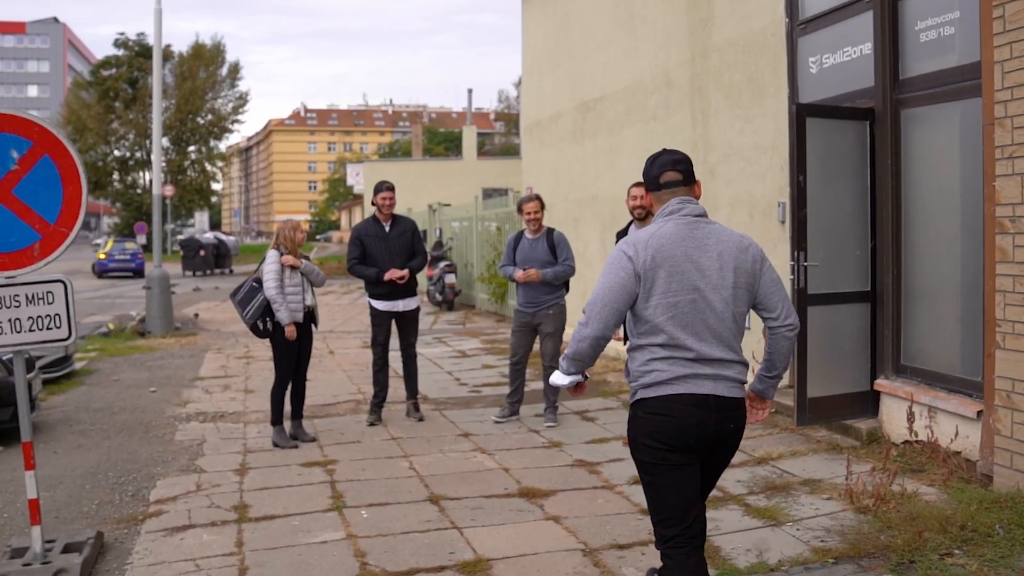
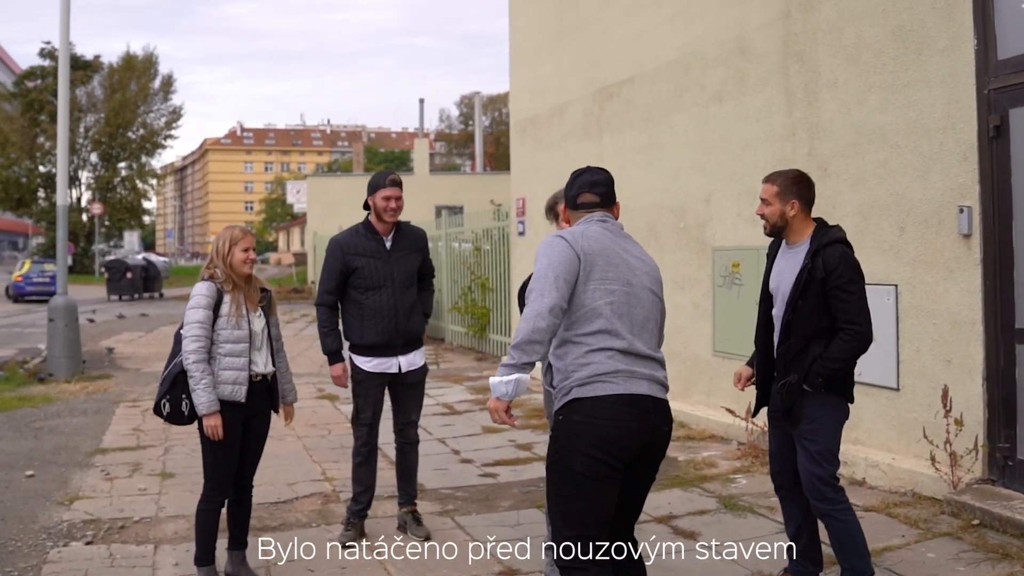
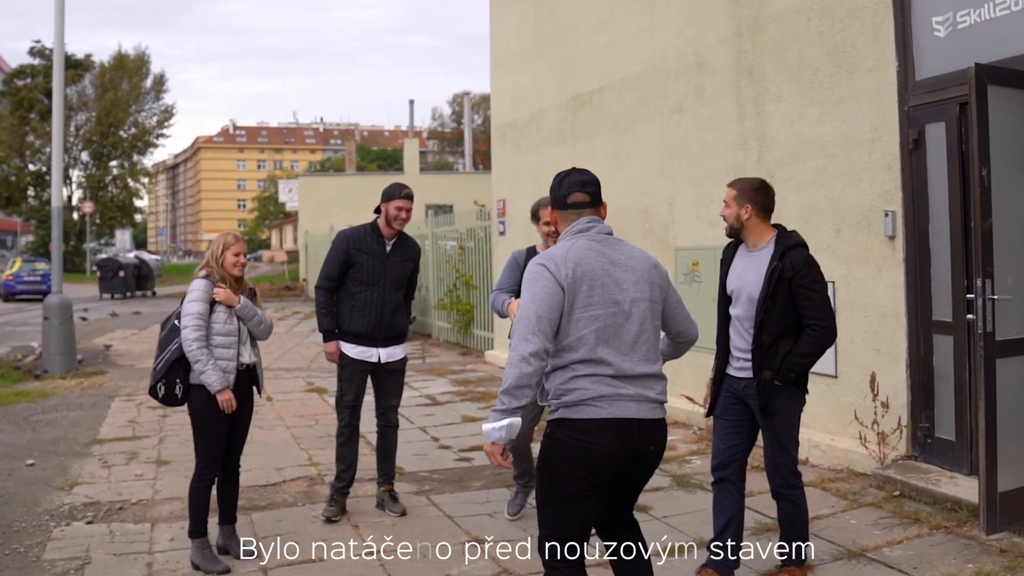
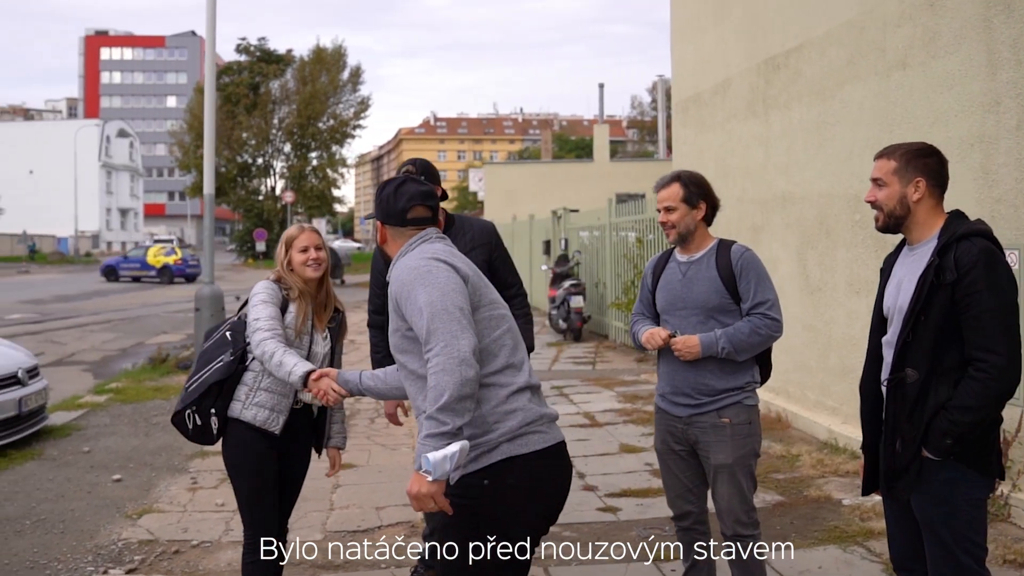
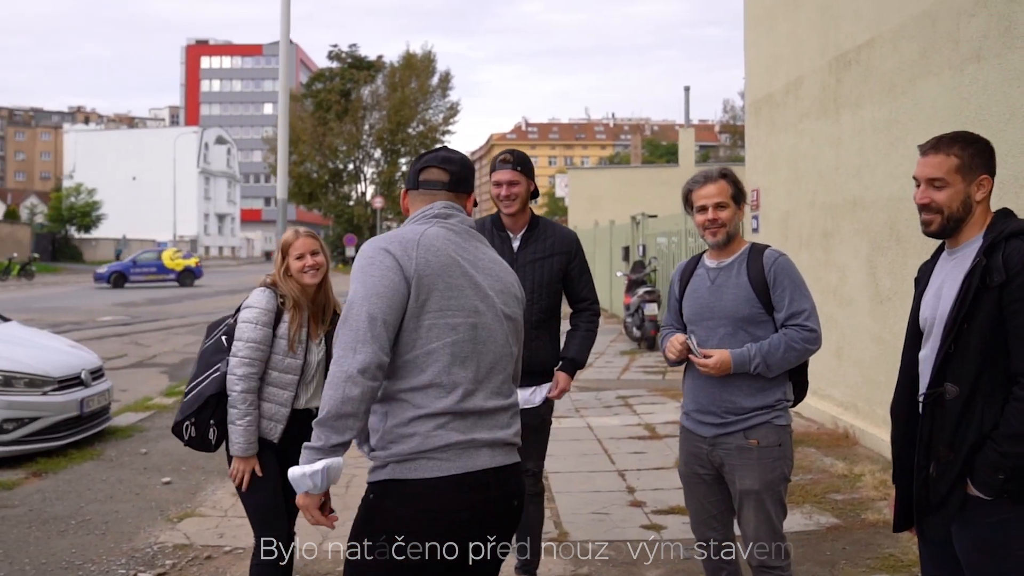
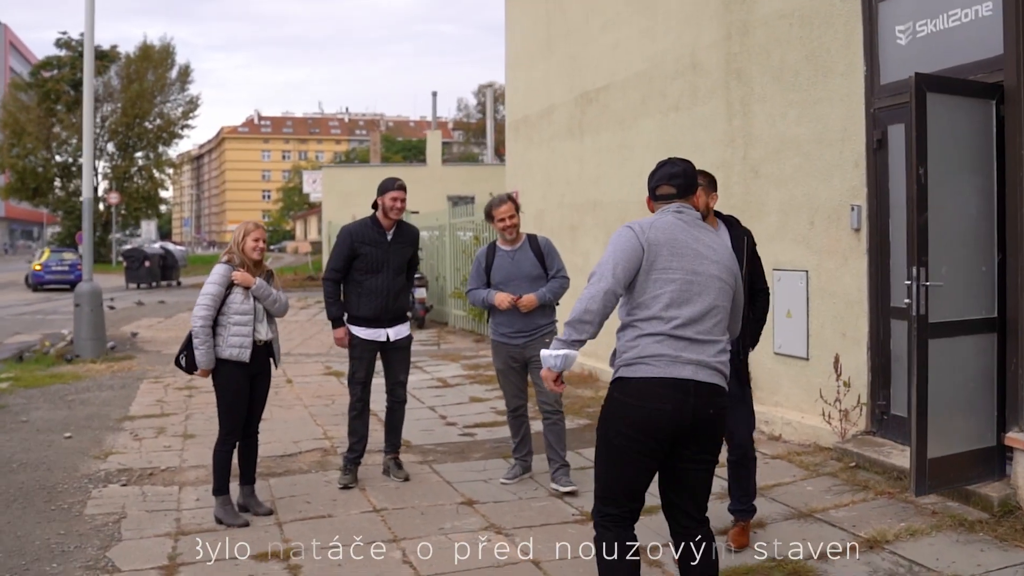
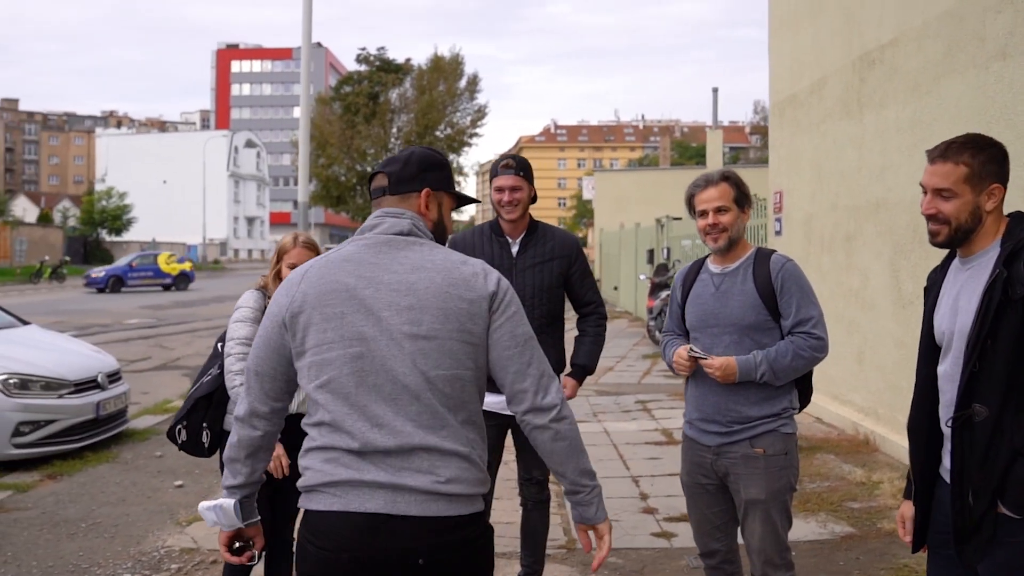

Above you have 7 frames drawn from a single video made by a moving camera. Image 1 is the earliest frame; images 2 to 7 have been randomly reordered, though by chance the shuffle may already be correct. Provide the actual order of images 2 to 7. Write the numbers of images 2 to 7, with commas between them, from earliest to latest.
6, 3, 2, 4, 5, 7
